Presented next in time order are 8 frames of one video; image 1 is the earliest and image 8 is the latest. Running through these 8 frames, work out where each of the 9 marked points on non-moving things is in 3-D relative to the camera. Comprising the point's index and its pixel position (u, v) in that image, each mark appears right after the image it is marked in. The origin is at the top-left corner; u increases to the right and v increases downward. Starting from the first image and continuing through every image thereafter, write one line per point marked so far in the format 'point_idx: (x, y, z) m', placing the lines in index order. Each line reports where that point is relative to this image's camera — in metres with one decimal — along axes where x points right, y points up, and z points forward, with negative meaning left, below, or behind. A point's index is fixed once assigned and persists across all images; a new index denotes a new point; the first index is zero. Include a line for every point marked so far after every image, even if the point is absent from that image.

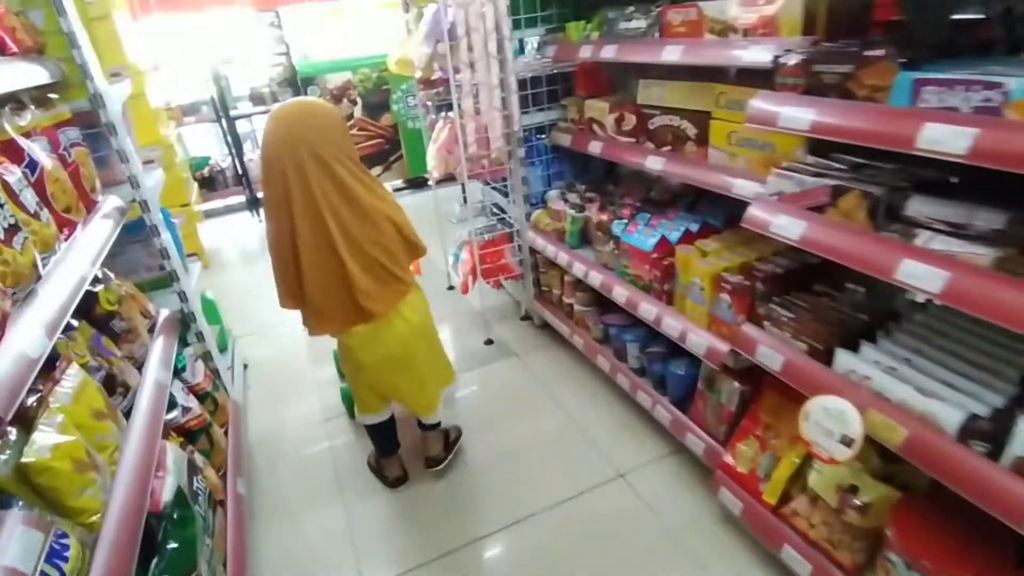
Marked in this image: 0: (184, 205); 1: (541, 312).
0: (-2.3, +0.6, +4.0) m
1: (+0.1, -0.1, +2.7) m
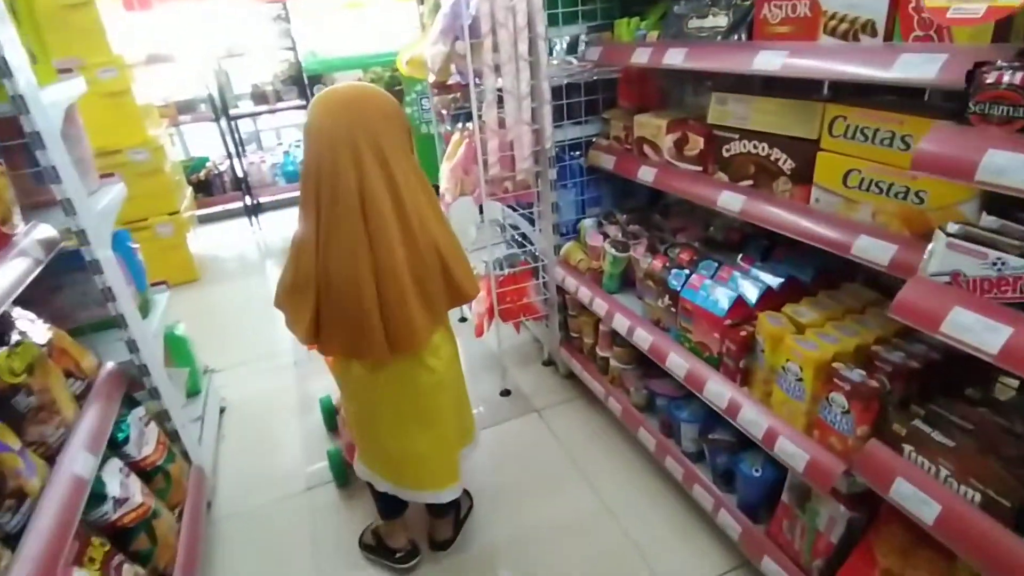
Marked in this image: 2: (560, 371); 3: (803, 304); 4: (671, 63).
0: (-2.1, +0.5, +3.7) m
1: (+0.2, -0.3, +2.3) m
2: (+0.2, -0.3, +2.4) m
3: (+0.7, 0.0, +1.4) m
4: (+0.4, +0.6, +1.5) m
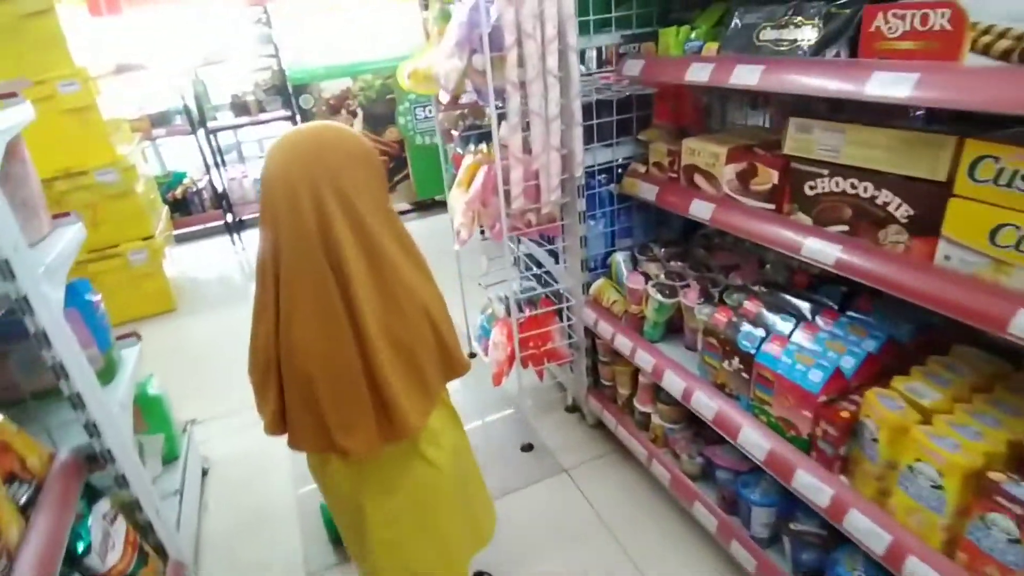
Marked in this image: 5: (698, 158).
0: (-2.1, +0.3, +3.3) m
1: (+0.3, -0.4, +2.1) m
2: (+0.3, -0.5, +2.2) m
3: (+0.8, -0.2, +1.2) m
4: (+0.5, +0.4, +1.3) m
5: (+0.5, +0.3, +1.5) m
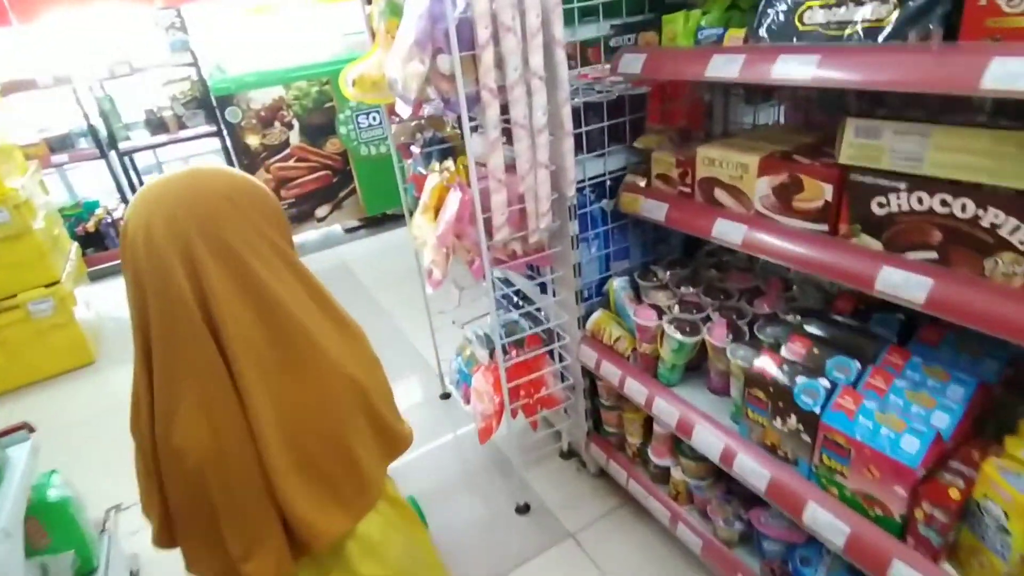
0: (-2.3, 0.0, +2.9) m
1: (+0.3, -0.5, +1.8) m
2: (+0.2, -0.6, +1.9) m
3: (+0.8, -0.2, +0.9) m
4: (+0.5, +0.4, +1.0) m
5: (+0.5, +0.3, +1.3) m
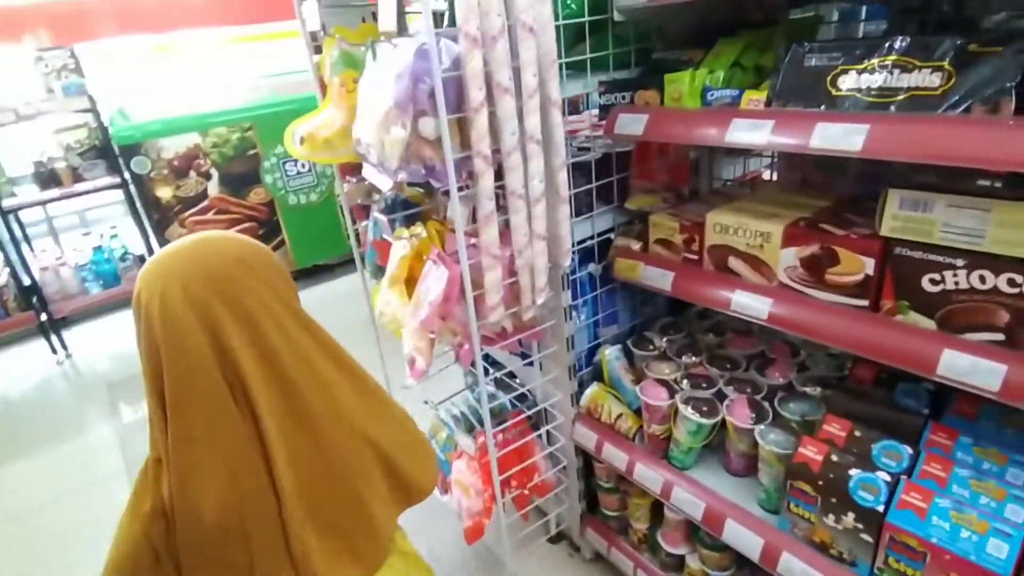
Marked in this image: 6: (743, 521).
0: (-2.4, -0.3, +2.4) m
1: (+0.2, -0.7, +1.6) m
2: (+0.2, -0.8, +1.7) m
3: (+0.9, -0.4, +0.8) m
4: (+0.5, +0.2, +0.9) m
5: (+0.4, +0.1, +1.2) m
6: (+0.5, -0.5, +1.2) m
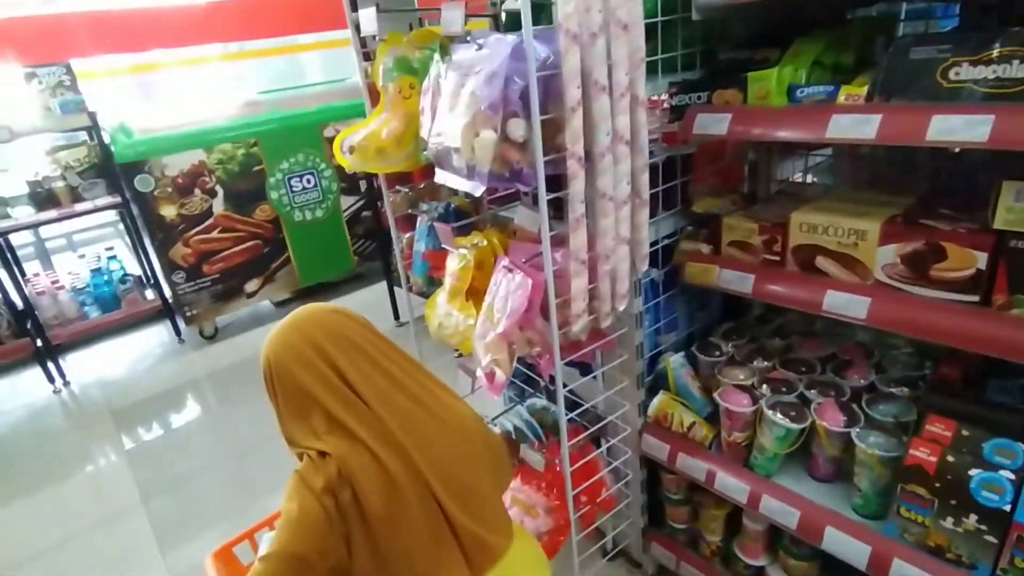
0: (-2.3, -0.4, +2.2) m
1: (+0.4, -0.7, +1.6) m
2: (+0.4, -0.8, +1.7) m
3: (+1.1, -0.3, +0.8) m
4: (+0.7, +0.2, +0.9) m
5: (+0.6, +0.1, +1.2) m
6: (+0.6, -0.5, +1.1) m
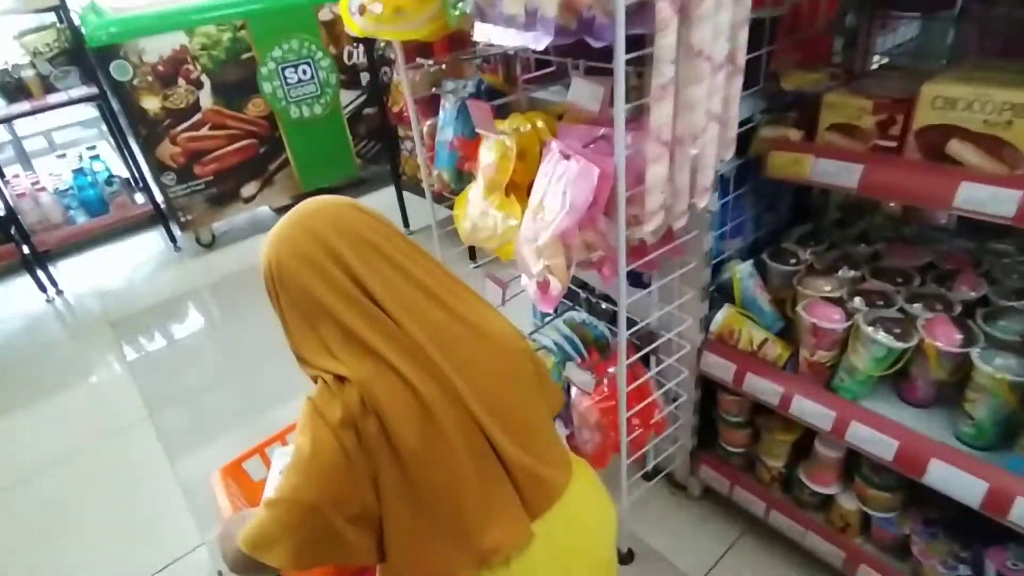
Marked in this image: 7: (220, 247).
0: (-2.2, -0.1, +2.1) m
1: (+0.5, -0.5, +1.5) m
2: (+0.5, -0.5, +1.5) m
3: (+1.2, -0.2, +0.7) m
4: (+0.8, +0.4, +0.6) m
5: (+0.7, +0.3, +0.9) m
6: (+0.7, -0.3, +1.0) m
7: (-1.6, +0.2, +3.2) m
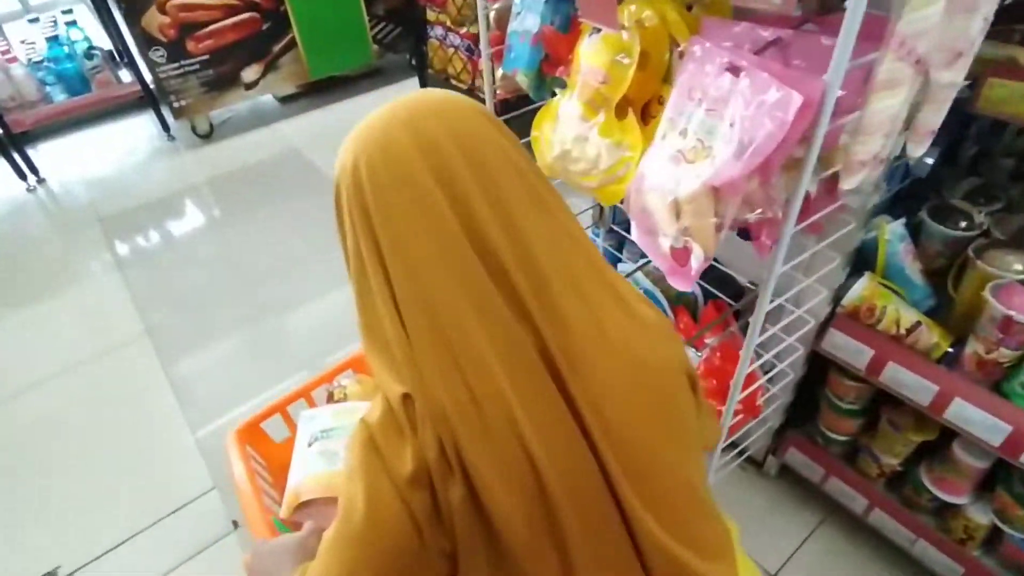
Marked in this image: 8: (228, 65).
0: (-2.0, +0.3, +1.8) m
1: (+0.6, -0.4, +1.3) m
2: (+0.6, -0.4, +1.4) m
3: (+1.3, -0.3, +0.5) m
4: (+0.9, +0.3, +0.3) m
5: (+0.9, +0.3, +0.6) m
6: (+0.9, -0.3, +0.8) m
7: (-1.4, +0.7, +2.9) m
8: (-1.3, +1.0, +2.7) m
